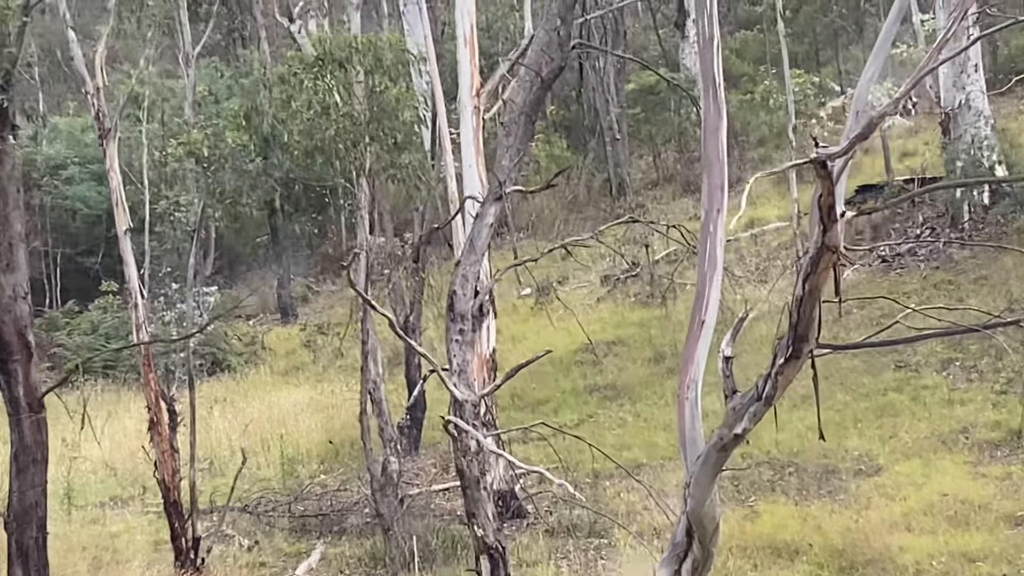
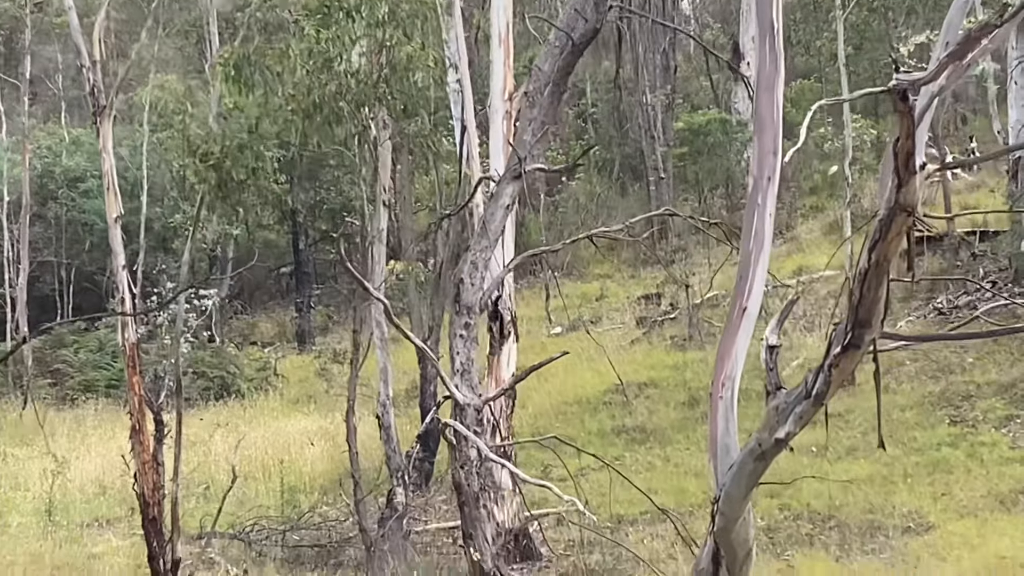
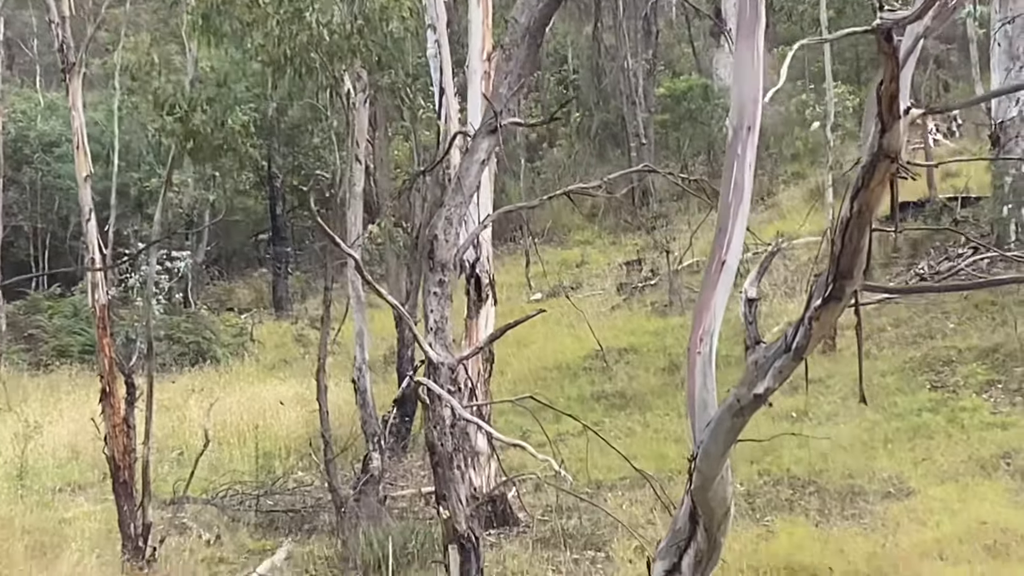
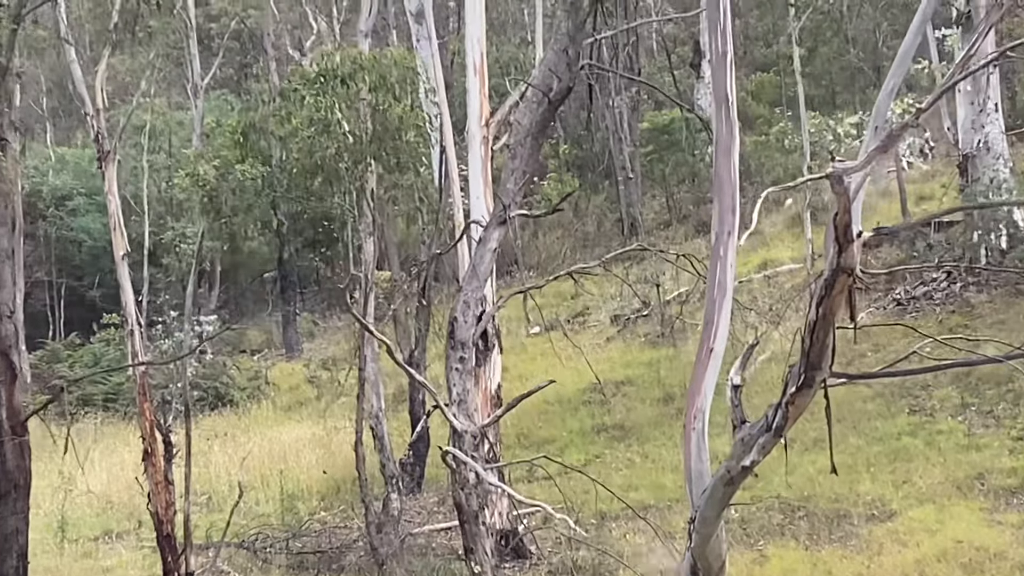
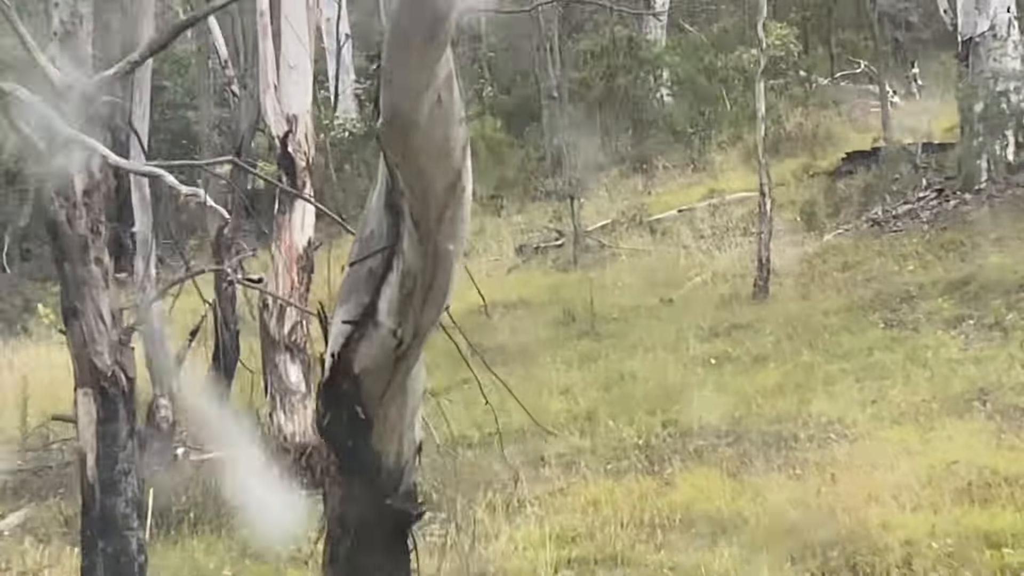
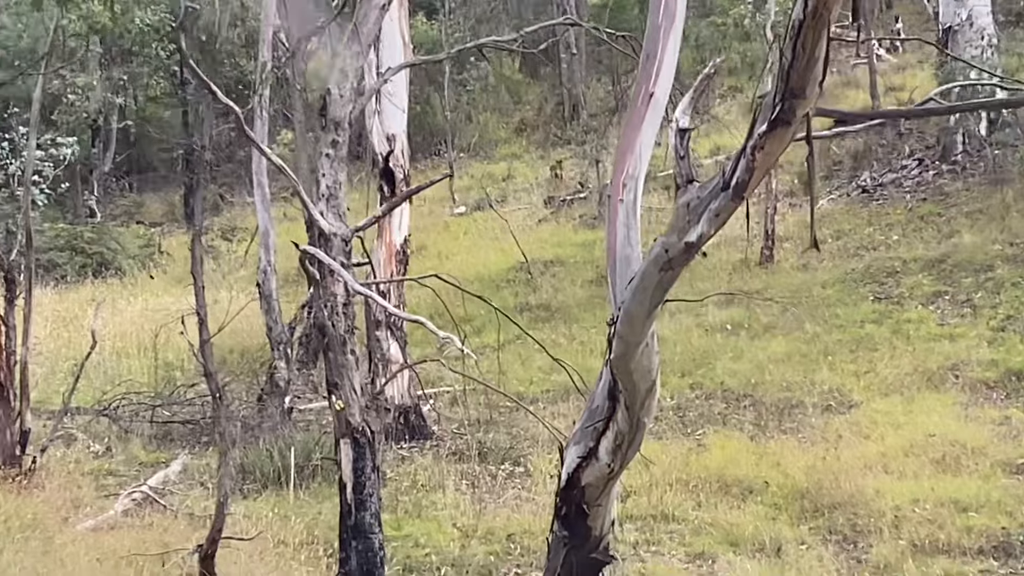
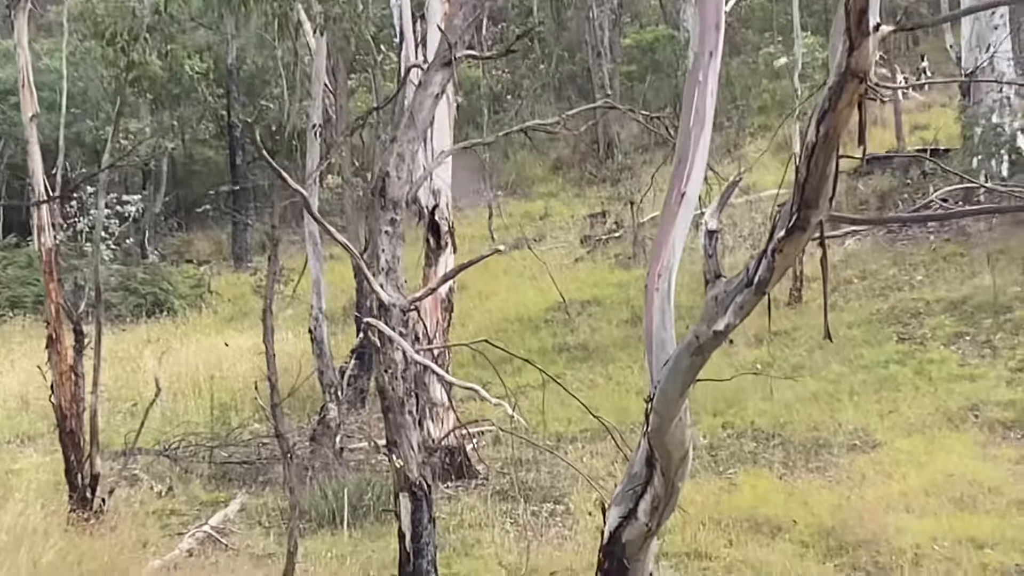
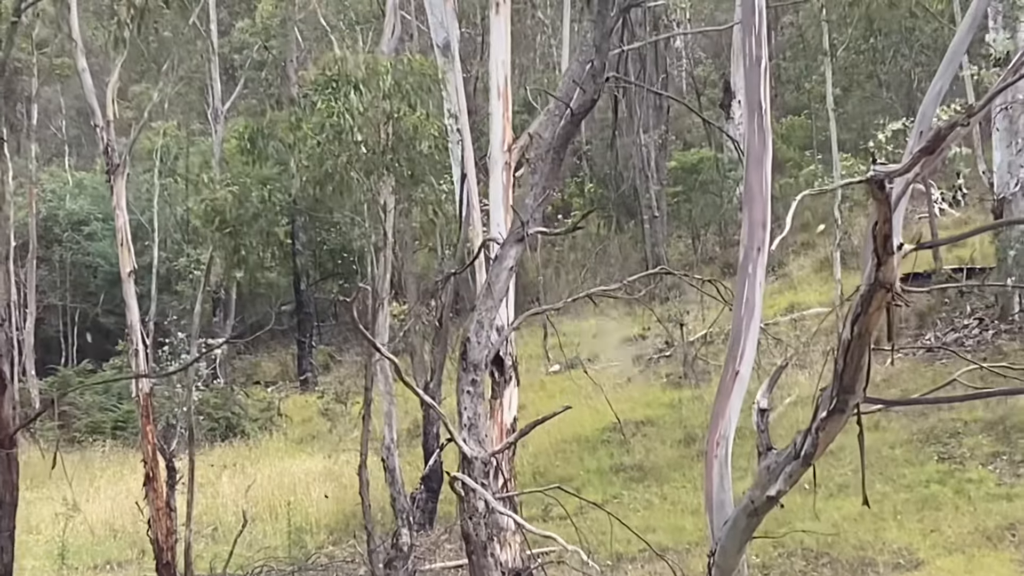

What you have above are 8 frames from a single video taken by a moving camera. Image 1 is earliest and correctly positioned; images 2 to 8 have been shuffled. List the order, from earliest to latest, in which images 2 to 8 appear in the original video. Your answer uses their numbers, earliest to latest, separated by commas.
4, 8, 2, 3, 7, 6, 5
